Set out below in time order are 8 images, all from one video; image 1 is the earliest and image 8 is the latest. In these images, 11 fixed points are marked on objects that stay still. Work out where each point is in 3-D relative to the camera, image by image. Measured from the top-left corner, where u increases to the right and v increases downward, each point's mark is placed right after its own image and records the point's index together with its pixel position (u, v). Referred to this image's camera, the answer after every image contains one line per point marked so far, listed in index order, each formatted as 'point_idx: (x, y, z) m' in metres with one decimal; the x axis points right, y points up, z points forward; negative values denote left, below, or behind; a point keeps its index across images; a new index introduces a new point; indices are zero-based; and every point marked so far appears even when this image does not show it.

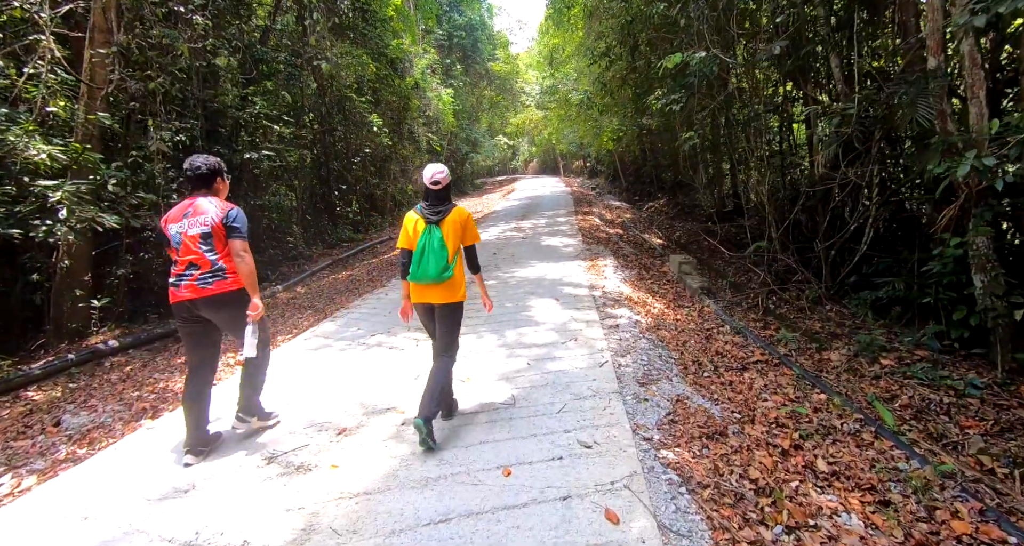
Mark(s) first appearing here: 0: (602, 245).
0: (+1.8, +0.5, +10.7) m
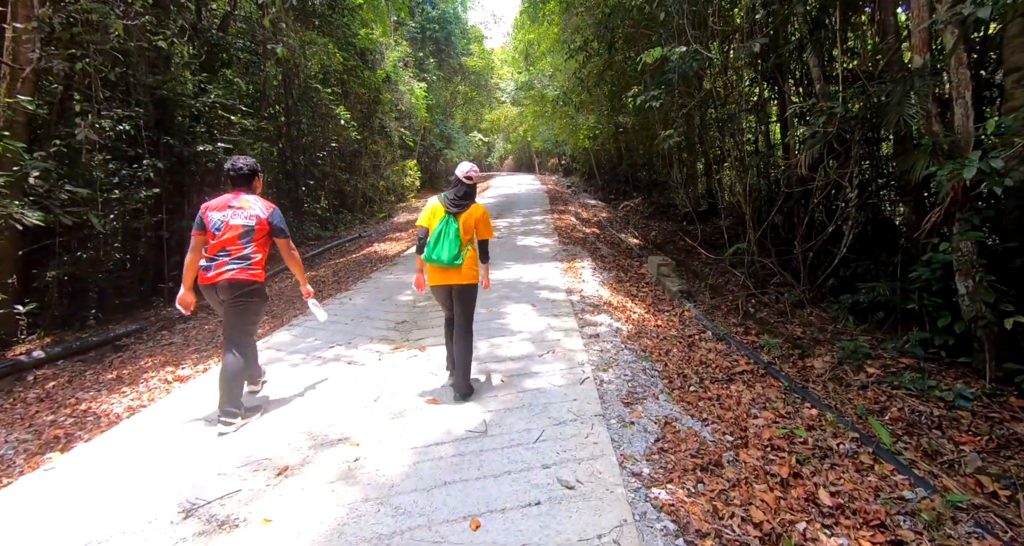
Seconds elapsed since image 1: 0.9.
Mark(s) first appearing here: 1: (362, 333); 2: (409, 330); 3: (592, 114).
0: (+1.3, +0.5, +10.4) m
1: (-1.4, -0.5, +4.9) m
2: (-1.0, -0.5, +5.0) m
3: (+2.3, +4.5, +15.5) m
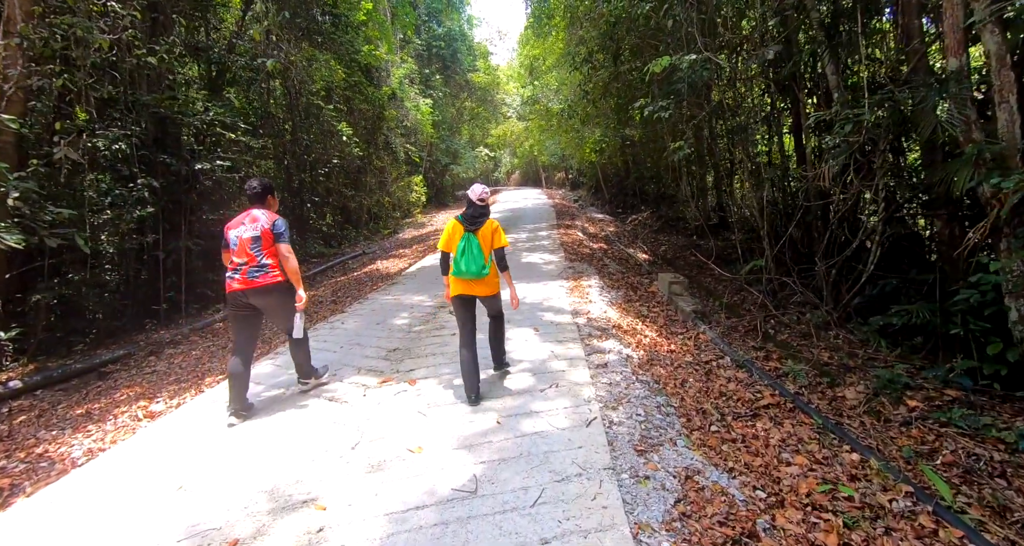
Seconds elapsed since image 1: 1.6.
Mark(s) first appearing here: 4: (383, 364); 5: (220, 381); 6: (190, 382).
0: (+1.4, +0.2, +10.1) m
1: (-1.4, -0.8, +4.5) m
2: (-1.0, -0.7, +4.6) m
3: (+2.4, +4.1, +15.1) m
4: (-1.1, -0.7, +4.5) m
5: (-2.5, -0.9, +4.5) m
6: (-2.9, -1.0, +4.8) m
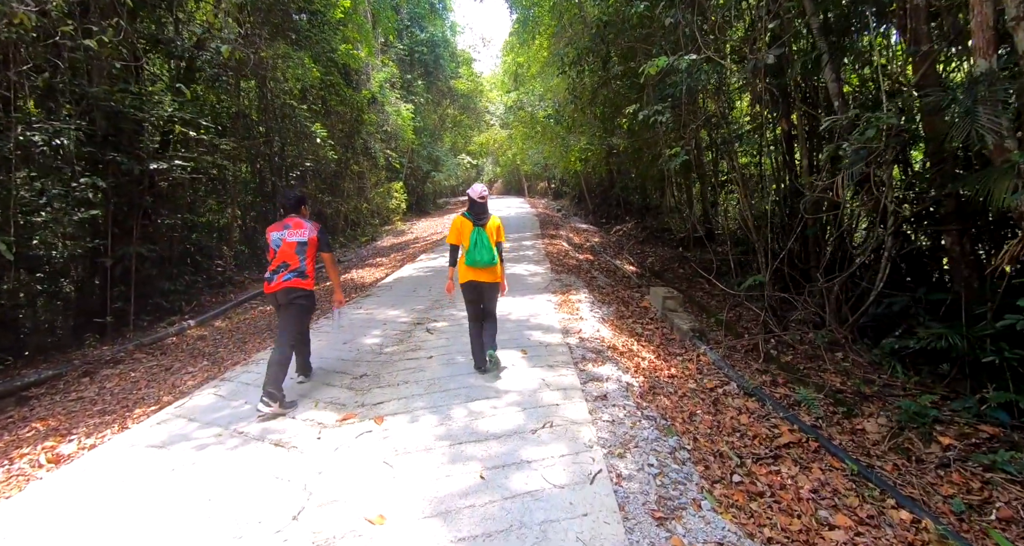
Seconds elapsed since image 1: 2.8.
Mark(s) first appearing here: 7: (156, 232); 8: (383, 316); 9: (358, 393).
0: (+1.1, 0.0, +9.5) m
1: (-1.5, -0.9, +3.9) m
2: (-1.1, -0.8, +4.0) m
3: (+1.9, +3.7, +14.7) m
4: (-1.2, -0.9, +3.9) m
5: (-2.6, -1.0, +3.9) m
6: (-3.0, -1.1, +4.1) m
7: (-6.4, +0.7, +9.8) m
8: (-1.6, -0.5, +6.7) m
9: (-1.1, -0.8, +3.9) m
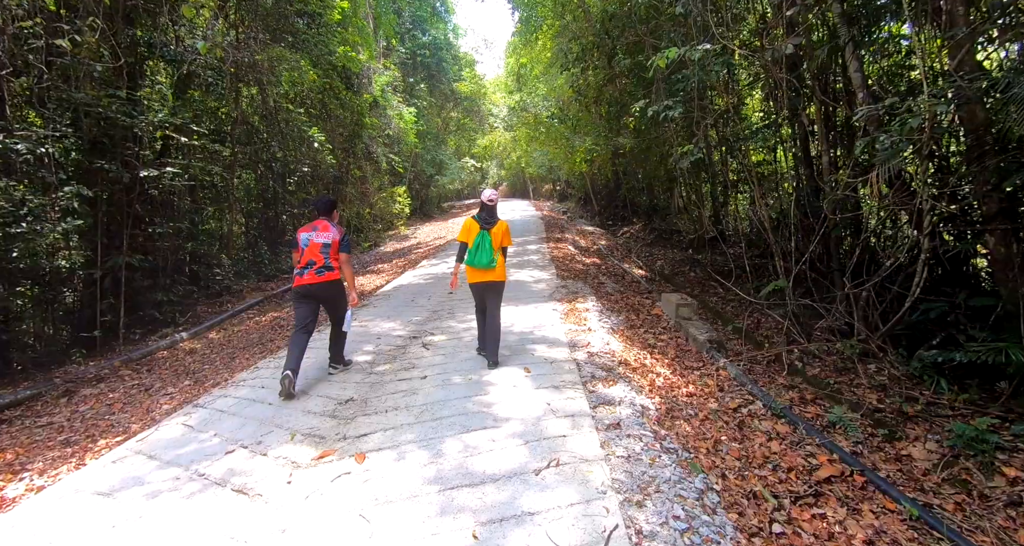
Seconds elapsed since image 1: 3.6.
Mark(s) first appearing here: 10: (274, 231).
0: (+1.1, -0.1, +9.1) m
1: (-1.5, -1.0, +3.5) m
2: (-1.1, -0.9, +3.5) m
3: (+2.0, +3.6, +14.3) m
4: (-1.2, -0.9, +3.5) m
5: (-2.6, -1.1, +3.5) m
6: (-3.0, -1.2, +3.7) m
7: (-6.3, +0.5, +9.4) m
8: (-1.5, -0.7, +6.2) m
9: (-1.1, -0.9, +3.5) m
10: (-6.5, +1.2, +14.9) m
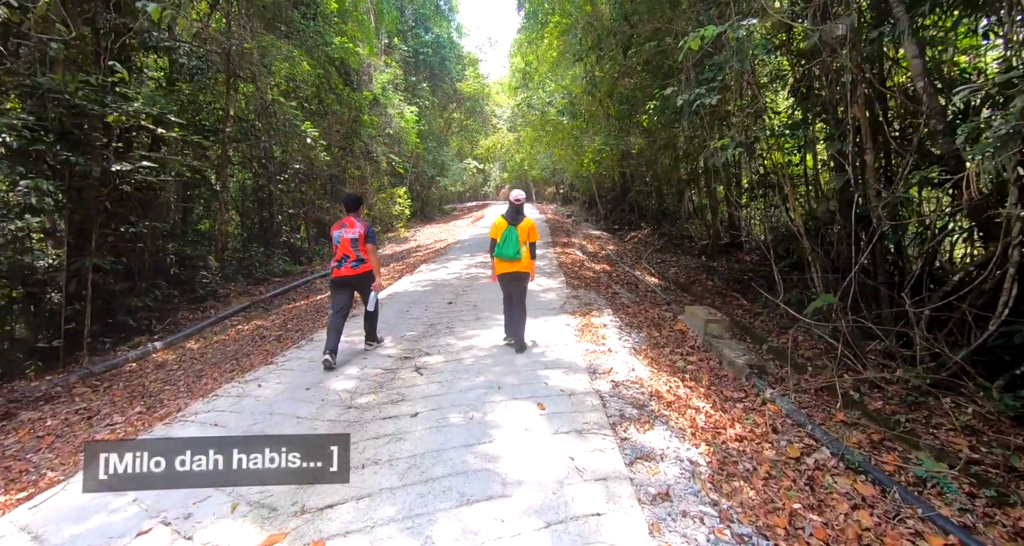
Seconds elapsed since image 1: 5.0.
0: (+1.2, -0.3, +8.3) m
1: (-1.4, -1.0, +2.7) m
2: (-1.0, -1.0, +2.7) m
3: (+2.2, +3.5, +13.5) m
4: (-1.1, -1.0, +2.7) m
5: (-2.5, -1.2, +2.6) m
6: (-2.9, -1.2, +2.9) m
7: (-6.3, +0.5, +8.6) m
8: (-1.5, -0.7, +5.4) m
9: (-1.0, -1.0, +2.7) m
10: (-6.4, +1.1, +14.2) m
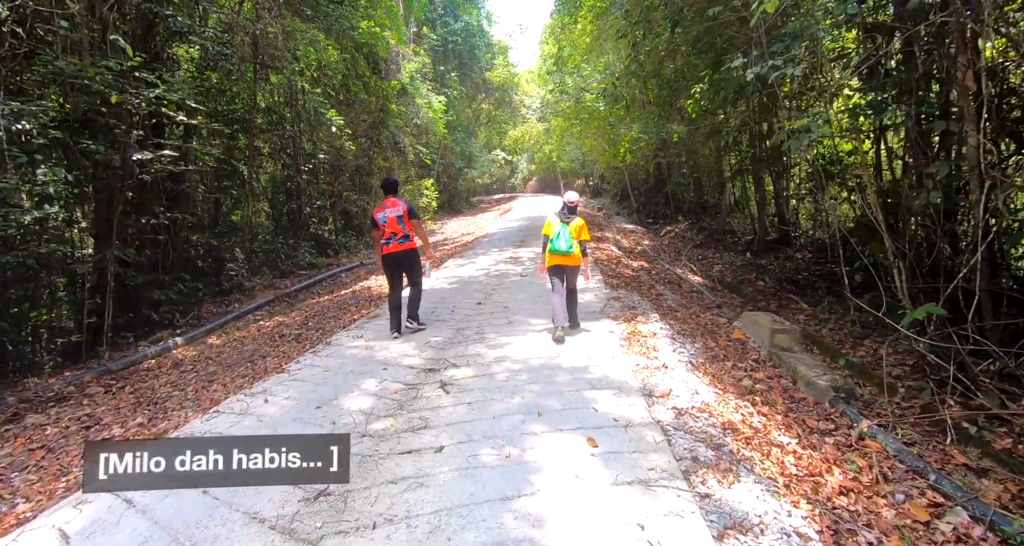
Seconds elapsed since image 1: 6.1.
0: (+1.7, -0.2, +7.6) m
1: (-1.2, -1.1, +2.1) m
2: (-0.8, -1.0, +2.1) m
3: (+2.9, +3.5, +12.7) m
4: (-0.9, -1.1, +2.1) m
5: (-2.3, -1.2, +2.1) m
6: (-2.7, -1.3, +2.4) m
7: (-5.7, +0.6, +8.3) m
8: (-1.1, -0.7, +4.9) m
9: (-0.8, -1.1, +2.1) m
10: (-5.6, +1.3, +13.8) m
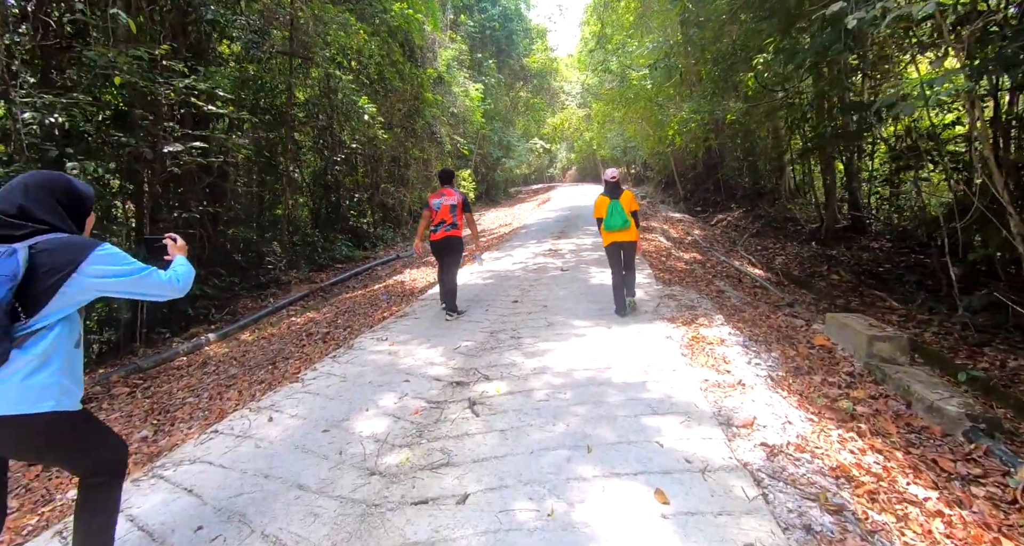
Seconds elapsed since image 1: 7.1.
0: (+2.2, -0.2, +6.7) m
1: (-1.1, -1.1, +1.5) m
2: (-0.7, -1.1, +1.5) m
3: (+3.8, +3.7, +11.7) m
4: (-0.8, -1.1, +1.5) m
5: (-2.2, -1.2, +1.6) m
6: (-2.5, -1.3, +1.9) m
7: (-5.2, +0.7, +8.0) m
8: (-0.8, -0.7, +4.3) m
9: (-0.7, -1.1, +1.5) m
10: (-4.6, +1.4, +13.4) m
